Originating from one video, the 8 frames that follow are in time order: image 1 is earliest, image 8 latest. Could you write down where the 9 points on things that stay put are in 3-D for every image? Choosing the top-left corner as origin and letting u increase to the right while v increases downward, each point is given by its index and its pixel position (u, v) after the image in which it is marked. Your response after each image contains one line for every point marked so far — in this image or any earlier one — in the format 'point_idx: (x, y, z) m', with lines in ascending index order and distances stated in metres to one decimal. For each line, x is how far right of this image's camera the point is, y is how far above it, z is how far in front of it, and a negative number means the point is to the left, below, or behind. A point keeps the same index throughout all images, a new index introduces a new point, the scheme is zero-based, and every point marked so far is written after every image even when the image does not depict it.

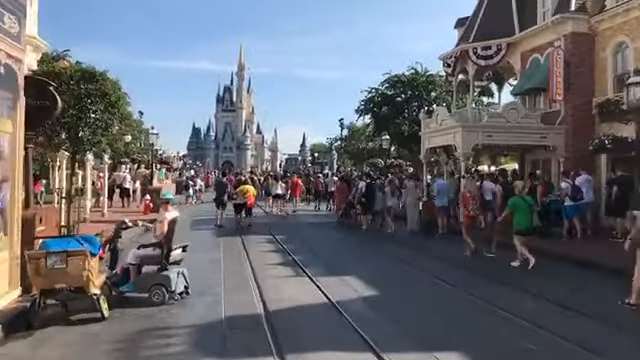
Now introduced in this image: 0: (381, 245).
0: (+2.2, -2.3, +18.4) m
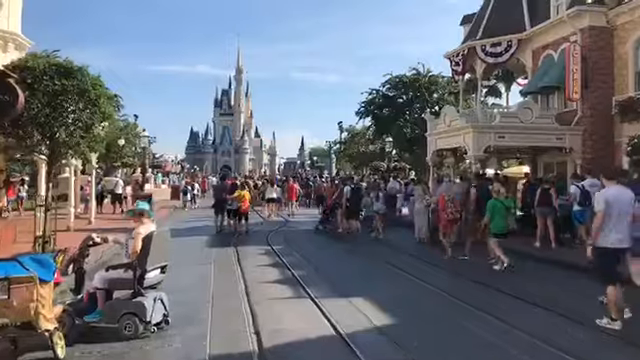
0: (+2.3, -2.5, +16.9) m
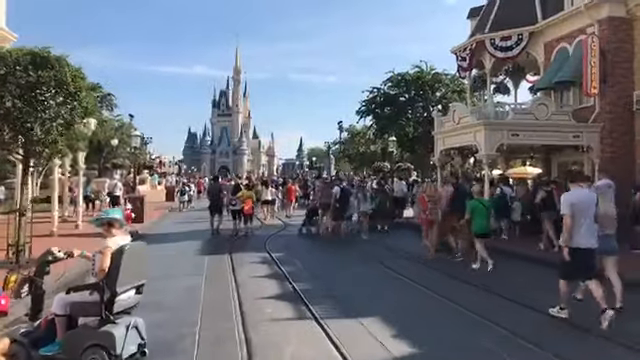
0: (+2.3, -2.5, +15.5) m
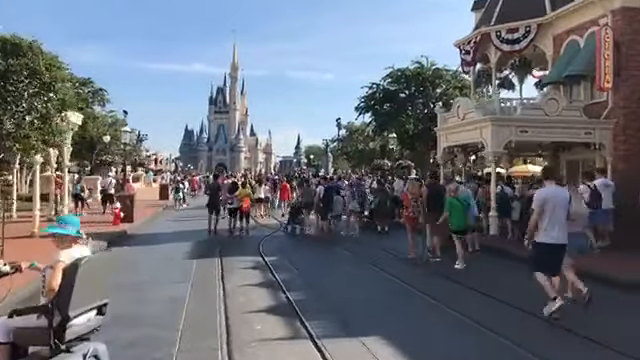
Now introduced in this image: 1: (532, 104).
0: (+2.3, -2.5, +14.5) m
1: (+8.1, +2.9, +19.1) m
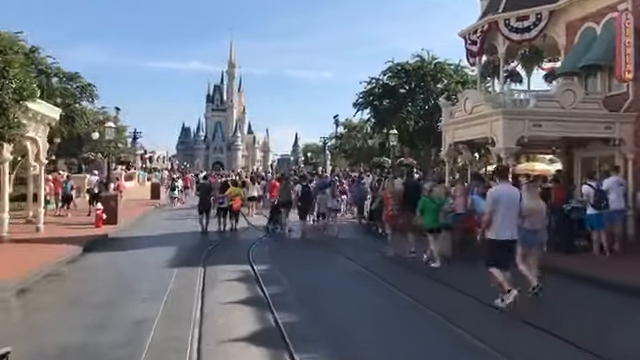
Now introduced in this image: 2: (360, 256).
0: (+2.2, -2.5, +12.9) m
1: (+7.9, +2.9, +17.6) m
2: (+1.3, -2.4, +15.9) m
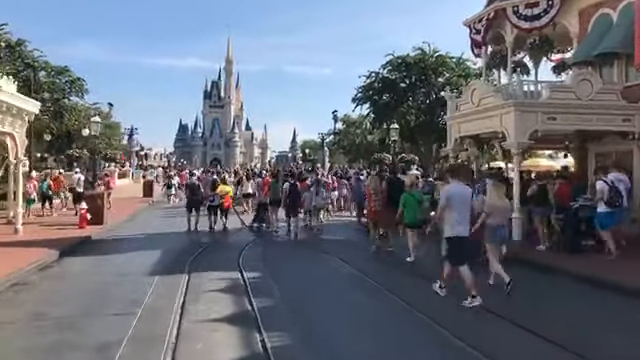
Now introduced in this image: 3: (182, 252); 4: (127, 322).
0: (+2.1, -2.4, +11.7) m
1: (+7.8, +3.0, +16.3) m
2: (+1.2, -2.3, +14.7) m
3: (-4.2, -2.2, +15.2) m
4: (-3.1, -2.3, +8.2) m
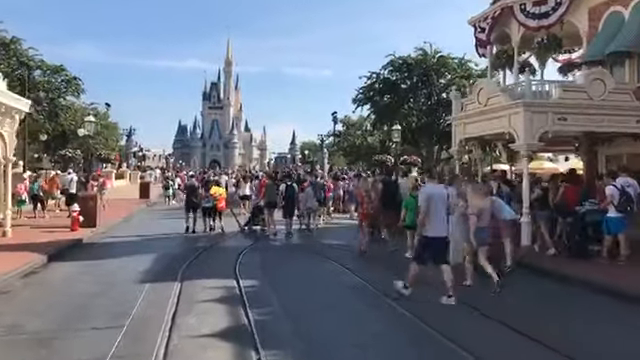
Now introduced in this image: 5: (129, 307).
0: (+2.1, -2.5, +11.0) m
1: (+7.9, +2.9, +15.7) m
2: (+1.2, -2.4, +14.0) m
3: (-4.2, -2.2, +14.5) m
4: (-3.1, -2.3, +7.5) m
5: (-3.4, -2.3, +9.1) m
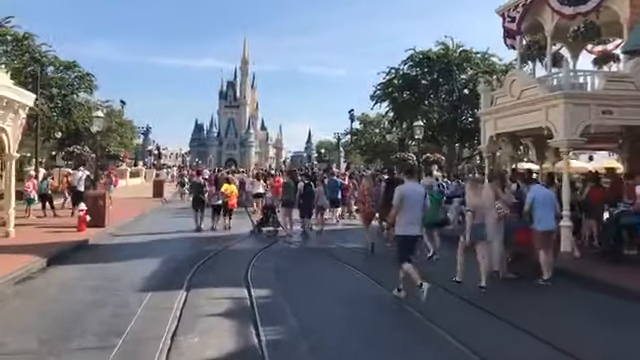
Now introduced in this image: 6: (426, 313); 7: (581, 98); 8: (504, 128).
0: (+2.5, -2.5, +9.8) m
1: (+8.4, +3.0, +14.2) m
2: (+1.7, -2.4, +12.8) m
3: (-3.6, -2.2, +13.4) m
4: (-2.8, -2.3, +6.4) m
5: (-3.1, -2.3, +8.1) m
6: (+1.9, -2.5, +8.8) m
7: (+7.2, +2.3, +14.0) m
8: (+6.2, +1.8, +17.0) m
